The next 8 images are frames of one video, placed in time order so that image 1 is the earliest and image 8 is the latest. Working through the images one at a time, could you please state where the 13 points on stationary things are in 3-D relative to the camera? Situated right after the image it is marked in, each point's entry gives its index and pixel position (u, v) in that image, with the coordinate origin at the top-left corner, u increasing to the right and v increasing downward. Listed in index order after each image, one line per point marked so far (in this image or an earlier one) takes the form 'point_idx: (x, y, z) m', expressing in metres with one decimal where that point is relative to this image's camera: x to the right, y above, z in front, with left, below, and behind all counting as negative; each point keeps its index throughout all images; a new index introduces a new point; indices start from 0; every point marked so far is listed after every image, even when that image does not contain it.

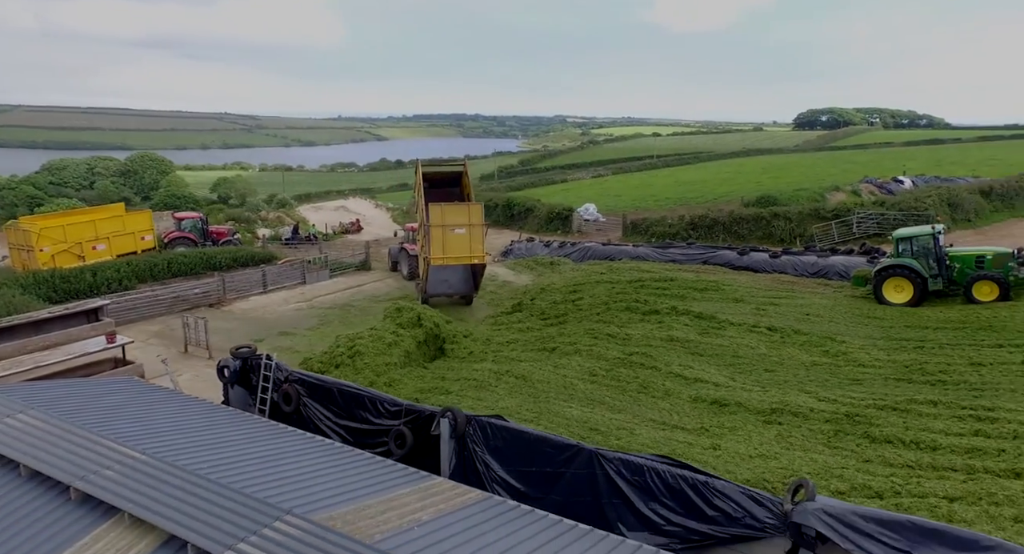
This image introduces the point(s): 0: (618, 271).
0: (+2.8, +0.2, +16.8) m
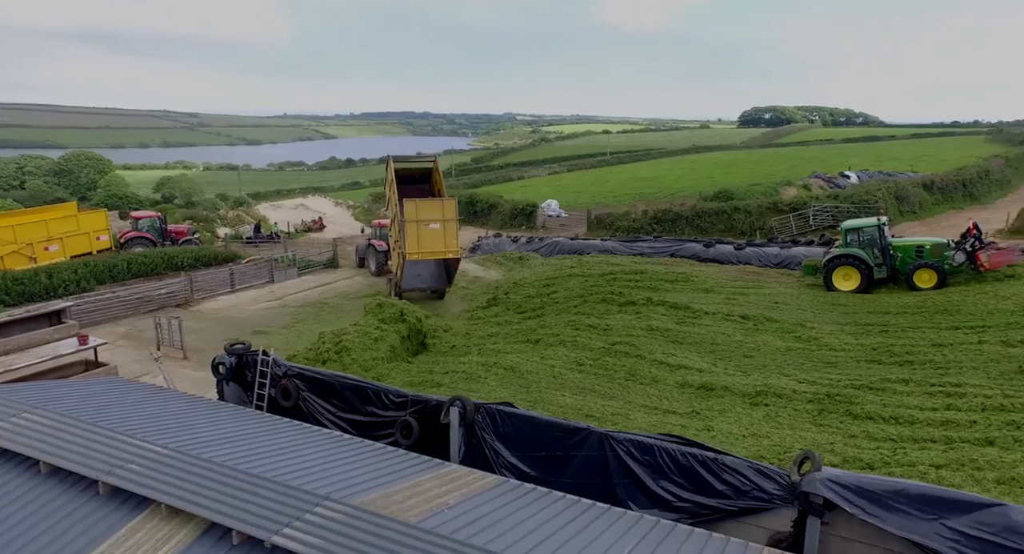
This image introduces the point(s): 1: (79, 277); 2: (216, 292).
0: (+2.1, +0.3, +17.1) m
1: (-11.1, 0.0, +16.2) m
2: (-7.4, -0.4, +15.7) m
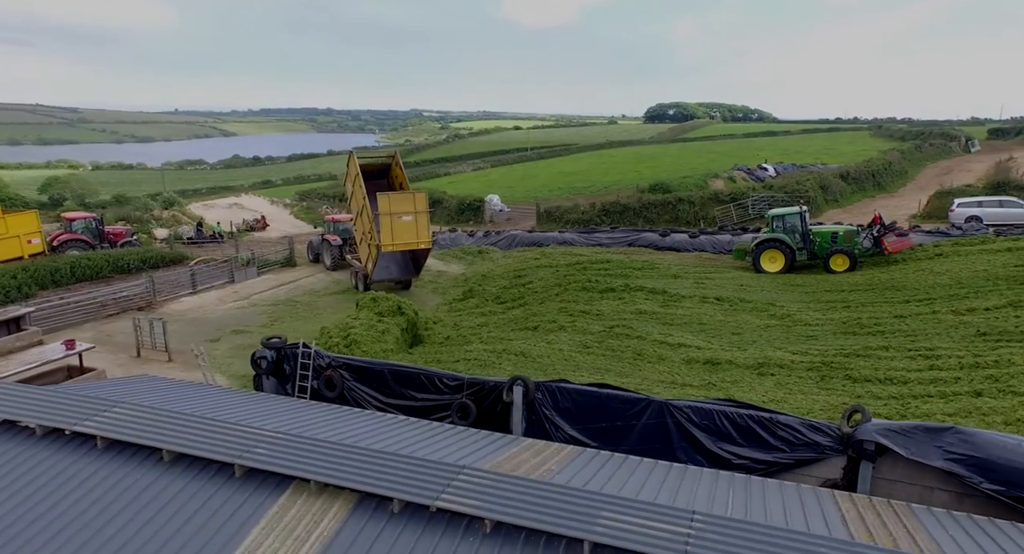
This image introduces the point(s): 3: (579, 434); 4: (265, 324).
0: (+1.1, +0.6, +17.6) m
1: (-11.8, -0.1, +15.0) m
2: (-8.1, -0.4, +15.0) m
3: (+0.7, -1.6, +6.2) m
4: (-5.2, -1.0, +13.2) m
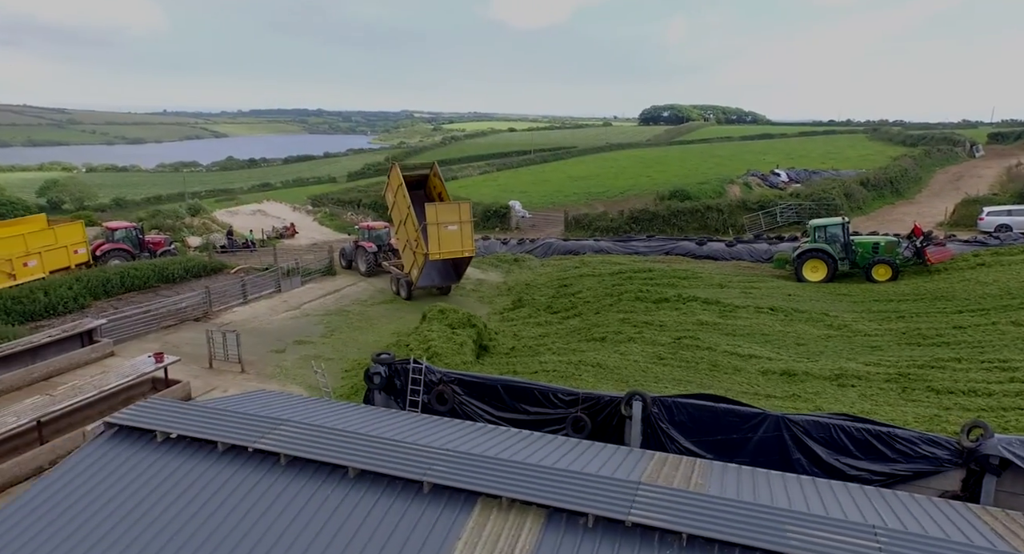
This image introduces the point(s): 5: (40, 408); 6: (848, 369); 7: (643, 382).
0: (+2.3, +0.4, +17.9) m
1: (-10.7, -0.4, +15.2) m
2: (-6.9, -0.6, +15.2) m
3: (+1.9, -1.8, +6.5) m
4: (-4.0, -1.2, +13.4) m
5: (-6.2, -1.7, +8.2) m
6: (+4.9, -1.3, +9.0) m
7: (+1.9, -1.5, +9.2) m
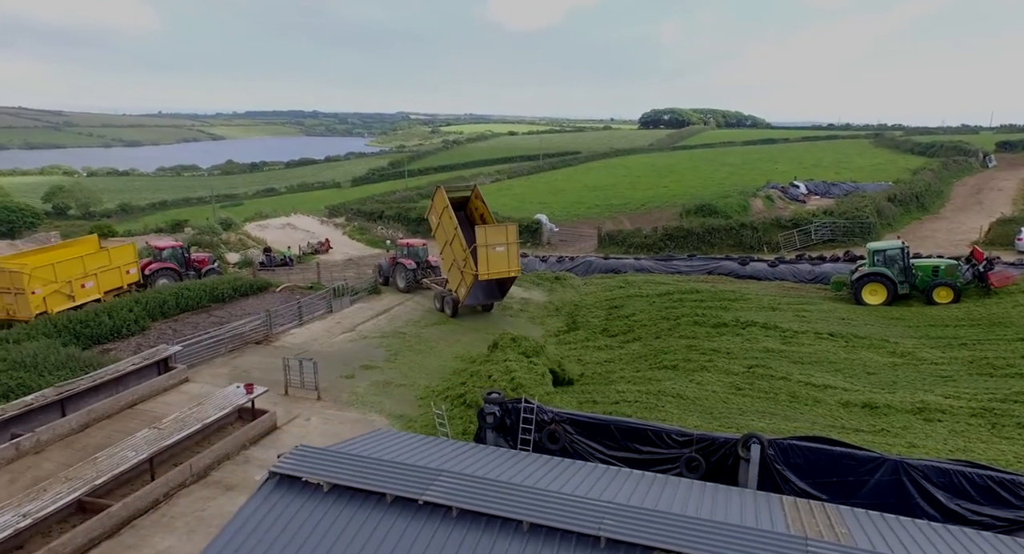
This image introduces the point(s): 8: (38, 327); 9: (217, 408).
0: (+3.6, -0.2, +18.2) m
1: (-9.3, -1.0, +15.5) m
2: (-5.6, -1.2, +15.5) m
3: (+3.2, -2.3, +6.7) m
4: (-2.7, -1.8, +13.6) m
5: (-4.9, -2.2, +8.4) m
6: (+6.2, -1.8, +9.2) m
7: (+3.3, -2.1, +9.5) m
8: (-10.4, -1.1, +13.8) m
9: (-4.5, -2.0, +9.5) m
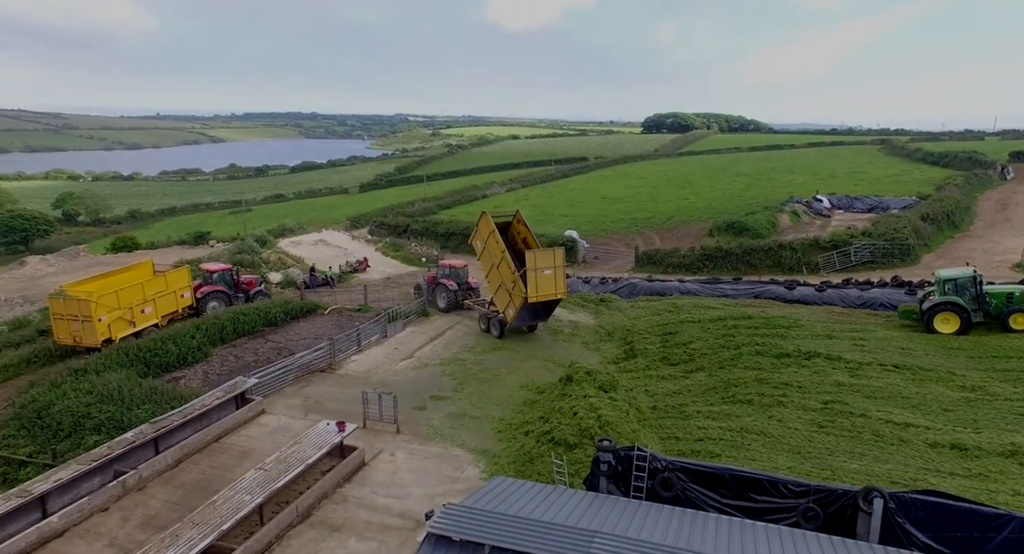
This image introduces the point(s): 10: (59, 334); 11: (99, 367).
0: (+5.1, -0.9, +18.3) m
1: (-7.9, -1.6, +15.7) m
2: (-4.1, -1.9, +15.7) m
3: (+4.7, -2.9, +6.9) m
4: (-1.3, -2.5, +13.8) m
5: (-3.4, -2.9, +8.6) m
6: (+7.6, -2.5, +9.4) m
7: (+4.7, -2.7, +9.6) m
8: (-9.0, -1.8, +14.0) m
9: (-3.1, -2.7, +9.7) m
10: (-11.5, -1.4, +15.8) m
11: (-8.9, -2.0, +13.4) m
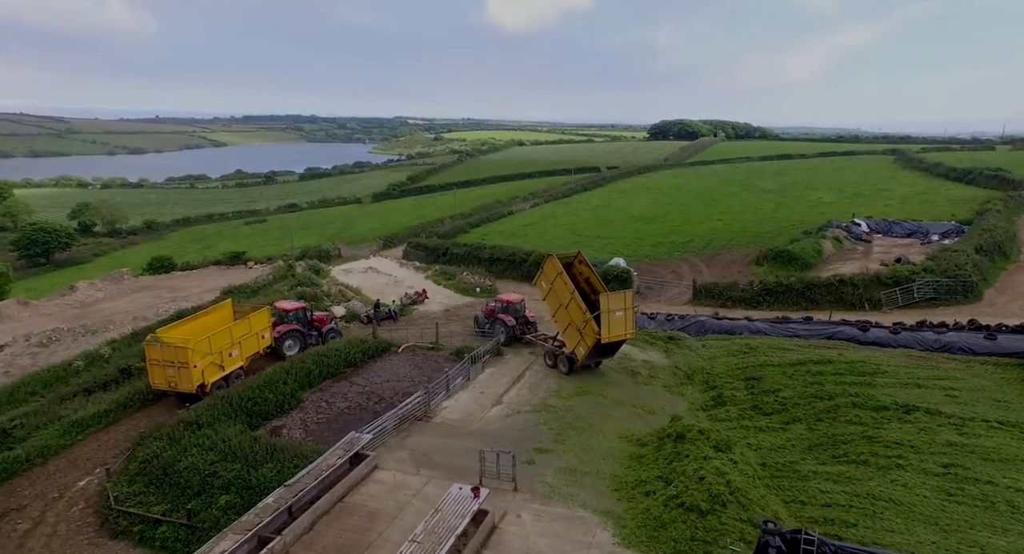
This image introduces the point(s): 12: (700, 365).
0: (+7.3, -2.2, +18.5) m
1: (-5.6, -2.8, +15.9) m
2: (-1.9, -3.1, +15.9) m
3: (+6.8, -4.0, +7.0) m
4: (+1.0, -3.7, +14.0) m
5: (-1.2, -4.0, +8.8) m
6: (+9.8, -3.6, +9.5) m
7: (+6.9, -3.9, +9.8) m
8: (-6.7, -3.0, +14.2) m
9: (-0.9, -3.8, +9.9) m
10: (-9.2, -2.6, +16.0) m
11: (-6.7, -3.1, +13.7) m
12: (+5.5, -2.5, +18.3) m
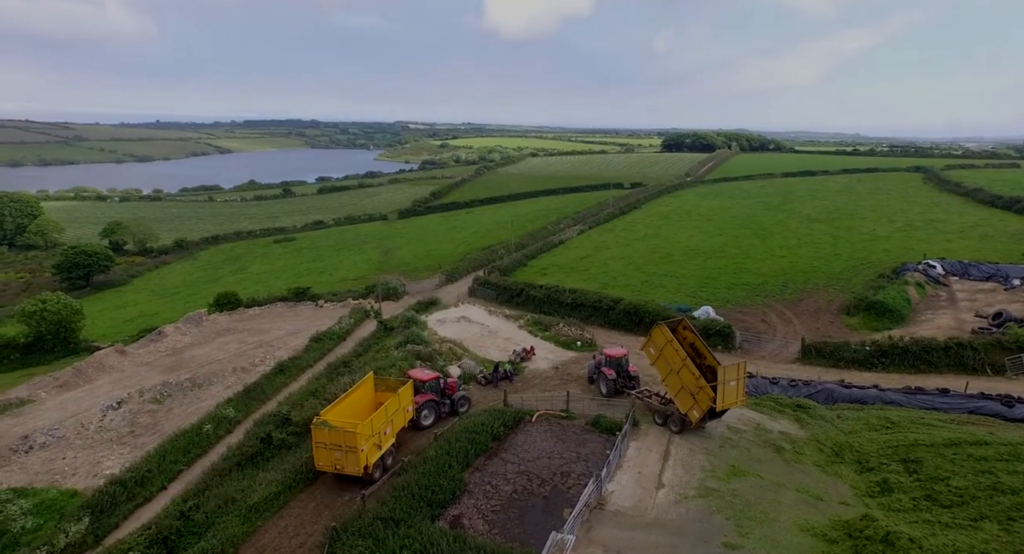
0: (+11.6, -4.4, +18.4) m
1: (-1.4, -5.0, +16.0) m
2: (+2.3, -5.2, +15.9) m
3: (+10.9, -6.1, +6.9) m
4: (+5.1, -5.8, +14.0) m
5: (+2.8, -6.0, +8.8) m
6: (+13.9, -5.7, +9.4) m
7: (+11.0, -5.9, +9.7) m
8: (-2.6, -5.1, +14.4) m
9: (+3.2, -5.9, +9.9) m
10: (-5.0, -4.8, +16.2) m
11: (-2.5, -5.2, +13.8) m
12: (+9.7, -4.8, +18.3) m
